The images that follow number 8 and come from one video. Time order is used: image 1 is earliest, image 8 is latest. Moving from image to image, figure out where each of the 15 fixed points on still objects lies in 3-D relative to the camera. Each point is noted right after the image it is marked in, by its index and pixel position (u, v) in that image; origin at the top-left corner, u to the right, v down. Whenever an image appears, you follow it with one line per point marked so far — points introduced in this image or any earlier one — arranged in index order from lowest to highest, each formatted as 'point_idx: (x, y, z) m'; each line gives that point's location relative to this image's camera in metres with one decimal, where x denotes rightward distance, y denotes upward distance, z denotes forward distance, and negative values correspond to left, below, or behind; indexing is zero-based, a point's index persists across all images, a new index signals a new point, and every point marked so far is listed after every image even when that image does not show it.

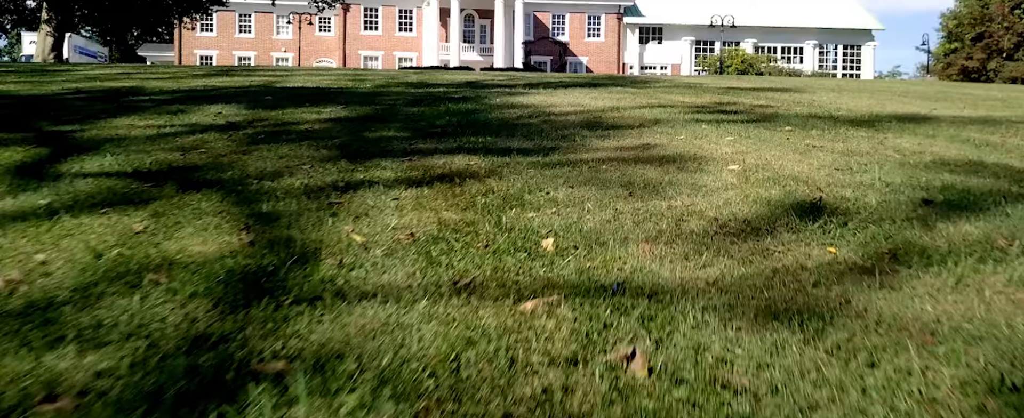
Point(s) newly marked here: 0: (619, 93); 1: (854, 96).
0: (+1.3, +1.4, +9.4) m
1: (+4.2, +1.4, +9.7) m
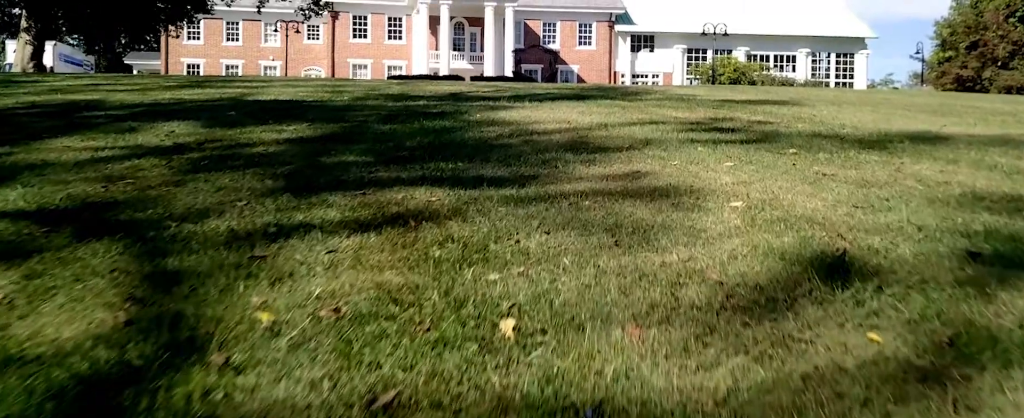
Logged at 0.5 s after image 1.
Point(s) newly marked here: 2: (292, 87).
0: (+1.1, +1.1, +8.9) m
1: (+4.0, +1.2, +9.2) m
2: (-3.7, +2.0, +12.9) m
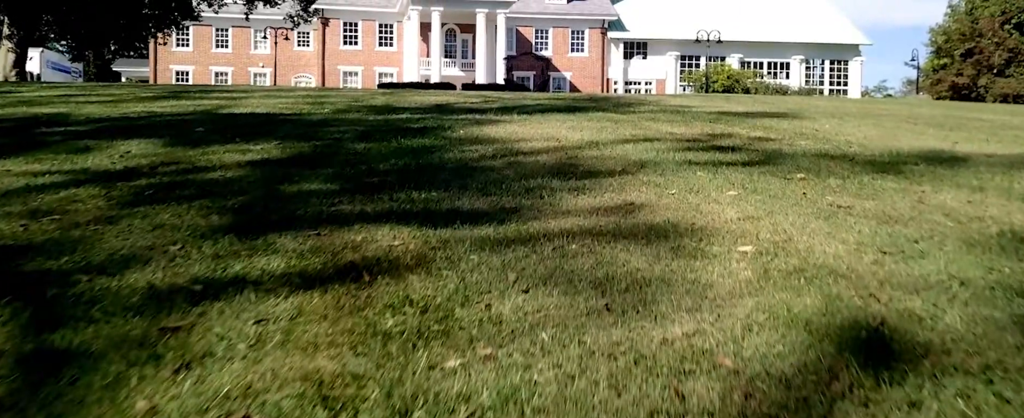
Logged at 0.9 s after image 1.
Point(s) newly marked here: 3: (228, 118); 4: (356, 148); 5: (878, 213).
0: (+1.0, +0.9, +8.5) m
1: (+3.9, +1.0, +8.8) m
2: (-3.9, +1.8, +12.5) m
3: (-3.0, +1.0, +8.4) m
4: (-1.2, +0.5, +6.0) m
5: (+1.6, 0.0, +3.5) m
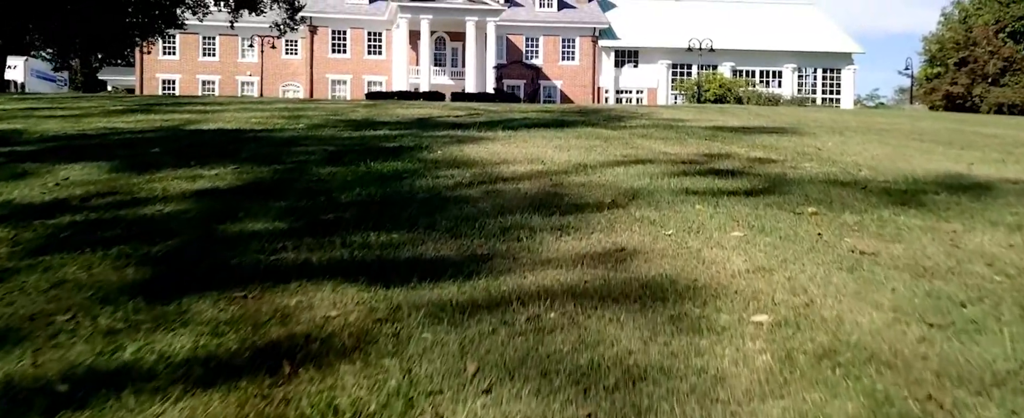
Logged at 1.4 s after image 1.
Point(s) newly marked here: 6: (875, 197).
0: (+0.8, +0.7, +8.0) m
1: (+3.7, +0.7, +8.3) m
2: (-4.1, +1.5, +12.0) m
3: (-3.2, +0.7, +7.9) m
4: (-1.3, +0.3, +5.4) m
5: (+1.5, -0.2, +3.0) m
6: (+2.1, +0.1, +4.5) m
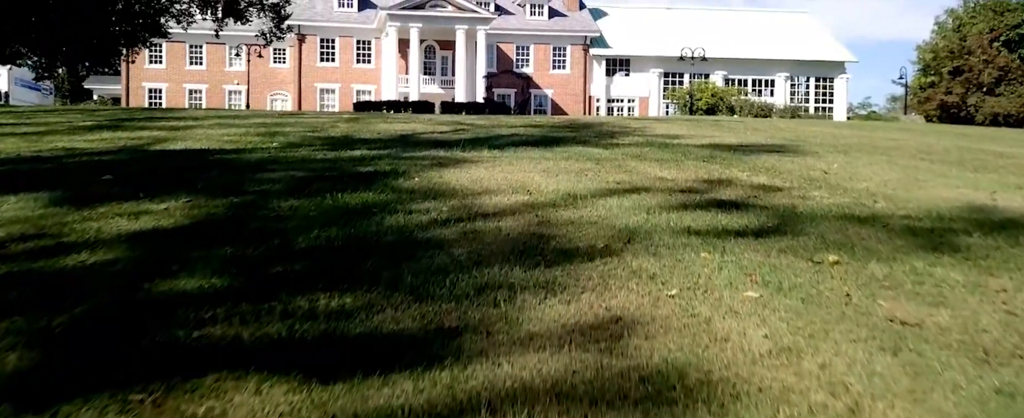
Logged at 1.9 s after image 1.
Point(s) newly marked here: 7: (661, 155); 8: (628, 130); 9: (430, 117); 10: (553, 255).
0: (+0.6, +0.5, +7.4) m
1: (+3.5, +0.5, +7.8) m
2: (-4.3, +1.2, +11.4) m
3: (-3.3, +0.5, +7.3) m
4: (-1.4, 0.0, +4.9) m
5: (+1.4, -0.4, +2.5) m
6: (+2.0, -0.1, +4.0) m
7: (+1.5, +0.6, +8.0) m
8: (+1.8, +1.2, +12.0) m
9: (-1.6, +1.7, +14.8) m
10: (+0.2, -0.2, +3.6) m
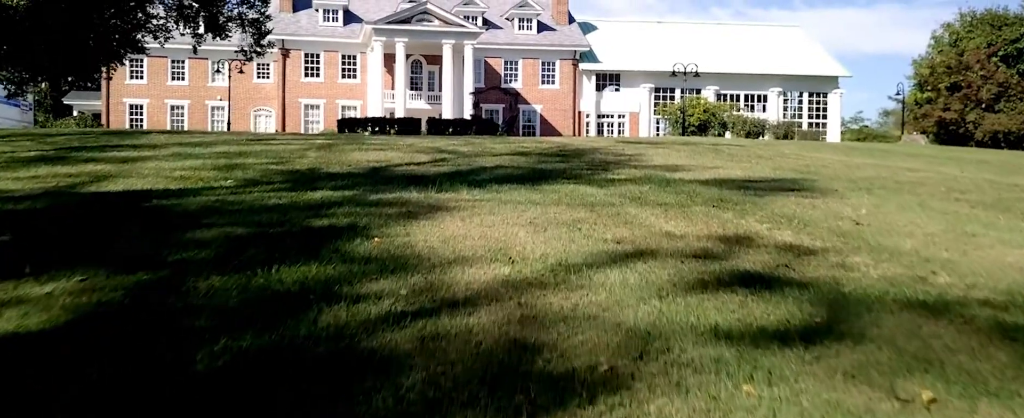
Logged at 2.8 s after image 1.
0: (+0.5, 0.0, +6.5) m
1: (+3.4, +0.1, +6.9) m
2: (-4.5, +0.7, +10.4) m
3: (-3.5, 0.0, +6.3) m
4: (-1.6, -0.4, +3.9) m
5: (+1.3, -0.8, +1.5) m
6: (+1.9, -0.5, +3.0) m
7: (+1.4, +0.1, +7.0) m
8: (+1.6, +0.7, +11.0) m
9: (-1.8, +1.2, +13.8) m
10: (+0.1, -0.6, +2.6) m
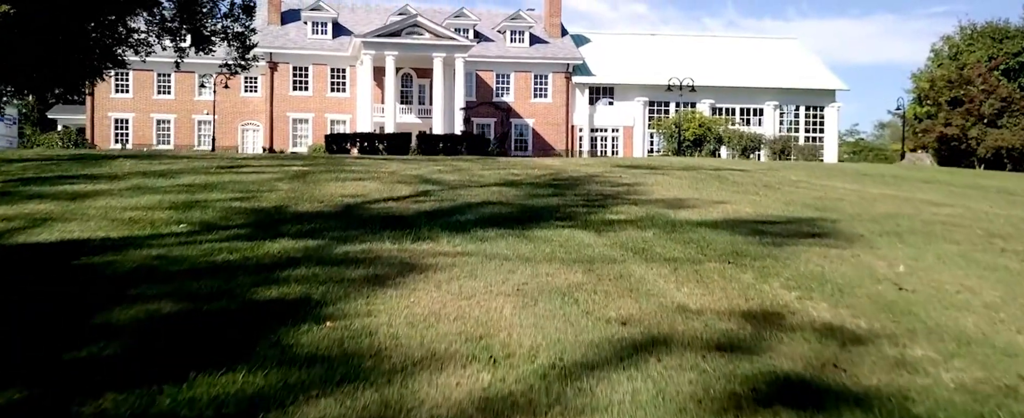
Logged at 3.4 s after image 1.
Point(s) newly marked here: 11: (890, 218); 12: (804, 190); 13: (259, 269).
0: (+0.4, -0.4, +5.6) m
1: (+3.3, -0.4, +6.0) m
2: (-4.6, +0.2, +9.4) m
3: (-3.6, -0.4, +5.4) m
4: (-1.6, -0.8, +3.0) m
5: (+1.3, -1.1, +0.6) m
6: (+1.8, -0.9, +2.1) m
7: (+1.3, -0.3, +6.1) m
8: (+1.4, +0.2, +10.2) m
9: (-2.0, +0.7, +12.9) m
10: (0.0, -1.0, +1.7) m
11: (+3.9, -0.1, +8.0) m
12: (+4.1, +0.3, +10.9) m
13: (-1.8, -0.4, +5.5) m
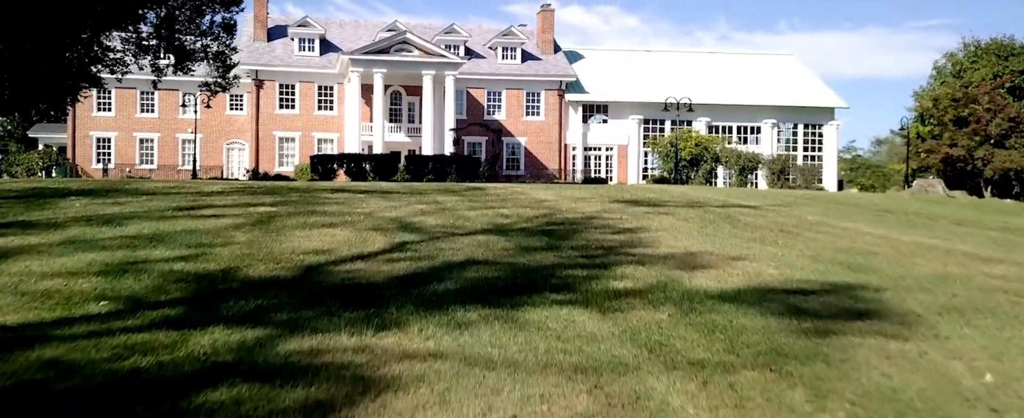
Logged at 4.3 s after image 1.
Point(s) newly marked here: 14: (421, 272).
0: (+0.3, -1.0, +4.4) m
1: (+3.2, -0.9, +4.8) m
2: (-4.7, -0.5, +8.2) m
3: (-3.7, -1.0, +4.1) m
4: (-1.7, -1.3, +1.7) m
5: (+1.2, -1.6, -0.6) m
6: (+1.7, -1.4, +0.9) m
7: (+1.2, -0.9, +4.9) m
8: (+1.3, -0.4, +9.0) m
9: (-2.1, 0.0, +11.7) m
10: (0.0, -1.5, +0.4) m
11: (+3.8, -0.7, +6.8) m
12: (+3.9, -0.3, +9.7) m
13: (-1.9, -1.0, +4.2) m
14: (-0.8, -0.6, +7.3) m
